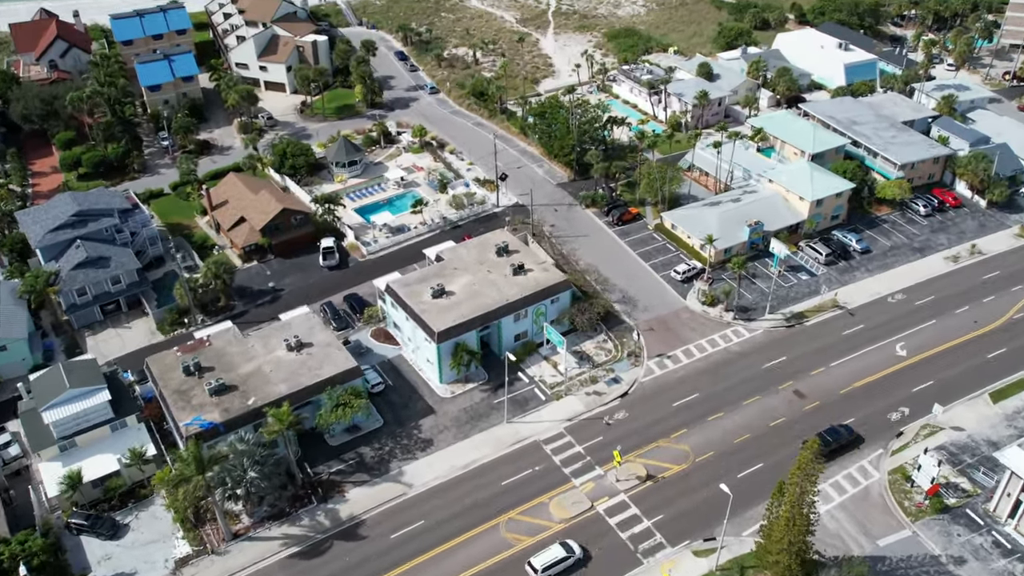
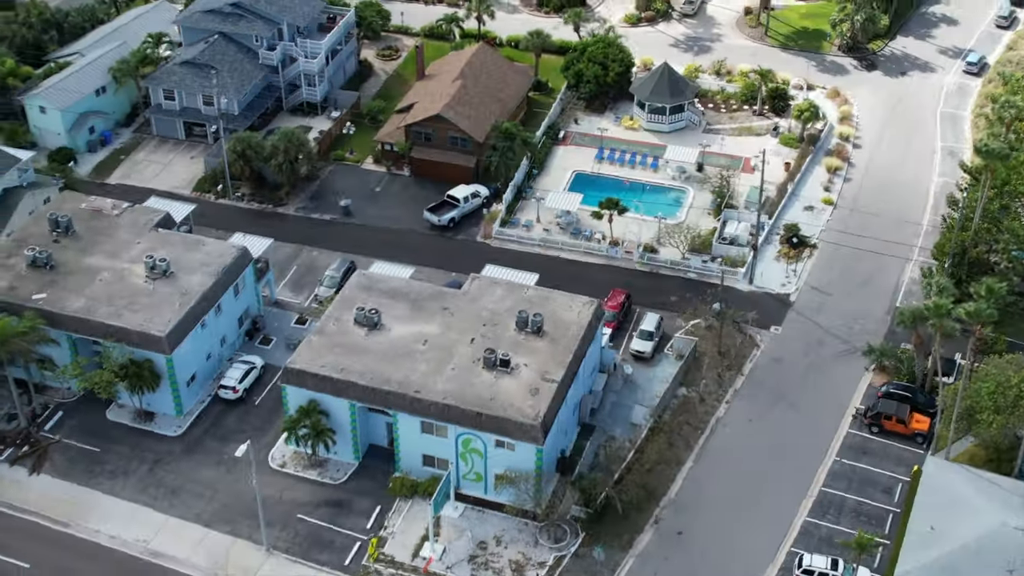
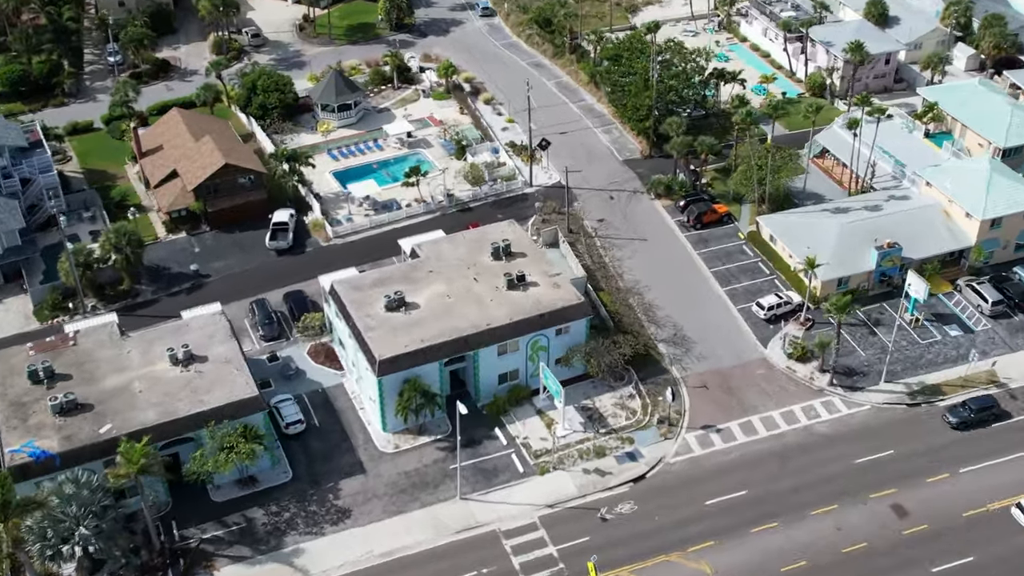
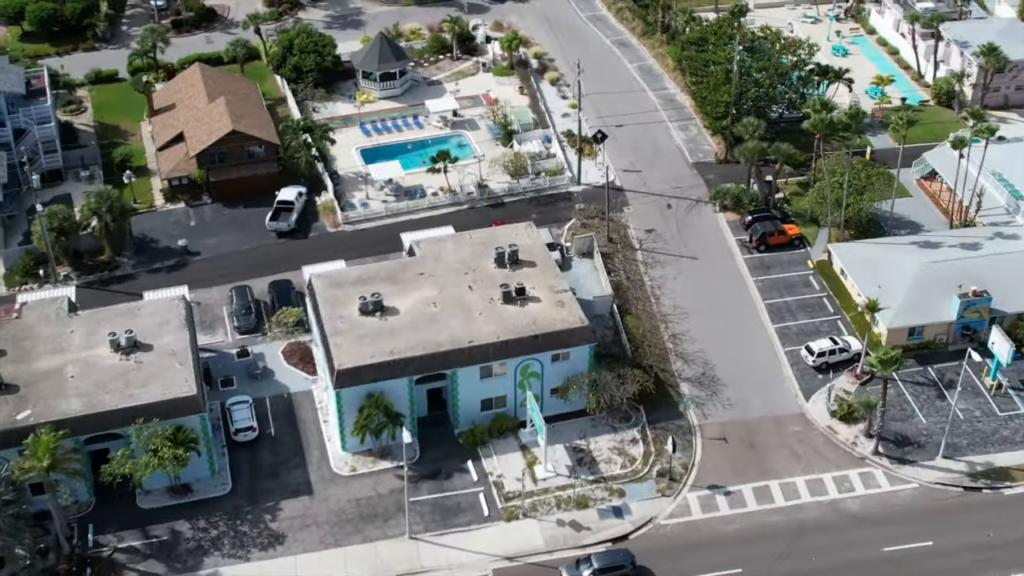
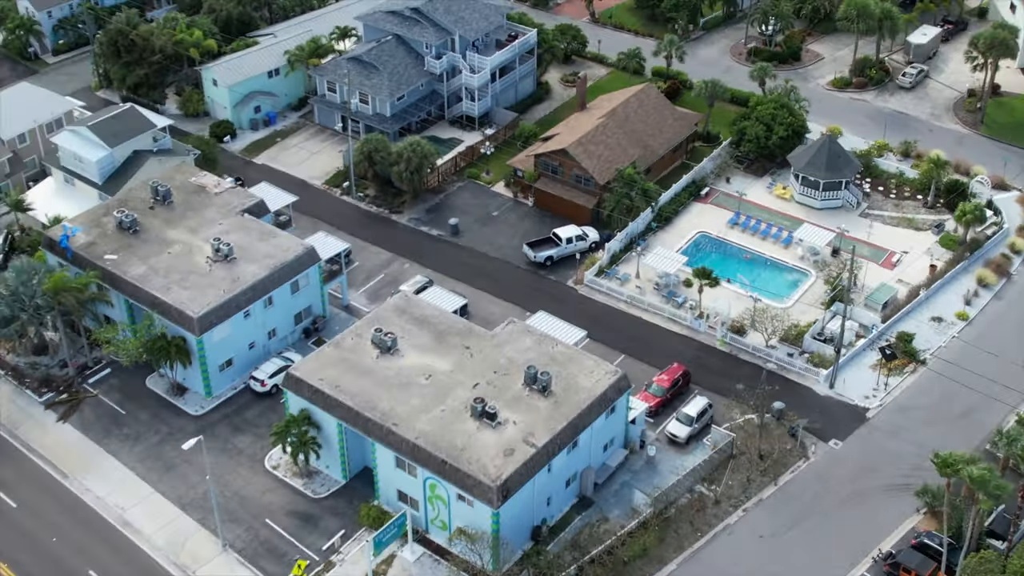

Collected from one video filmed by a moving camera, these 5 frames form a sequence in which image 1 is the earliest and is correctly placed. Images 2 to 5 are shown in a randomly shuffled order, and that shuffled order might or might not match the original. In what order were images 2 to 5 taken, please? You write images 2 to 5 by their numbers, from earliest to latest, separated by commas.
3, 4, 2, 5
